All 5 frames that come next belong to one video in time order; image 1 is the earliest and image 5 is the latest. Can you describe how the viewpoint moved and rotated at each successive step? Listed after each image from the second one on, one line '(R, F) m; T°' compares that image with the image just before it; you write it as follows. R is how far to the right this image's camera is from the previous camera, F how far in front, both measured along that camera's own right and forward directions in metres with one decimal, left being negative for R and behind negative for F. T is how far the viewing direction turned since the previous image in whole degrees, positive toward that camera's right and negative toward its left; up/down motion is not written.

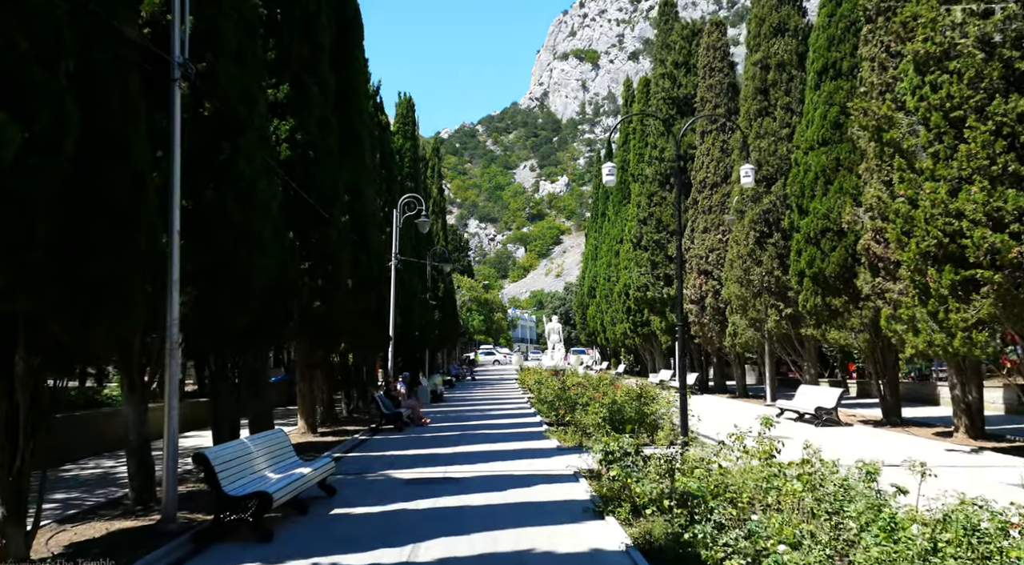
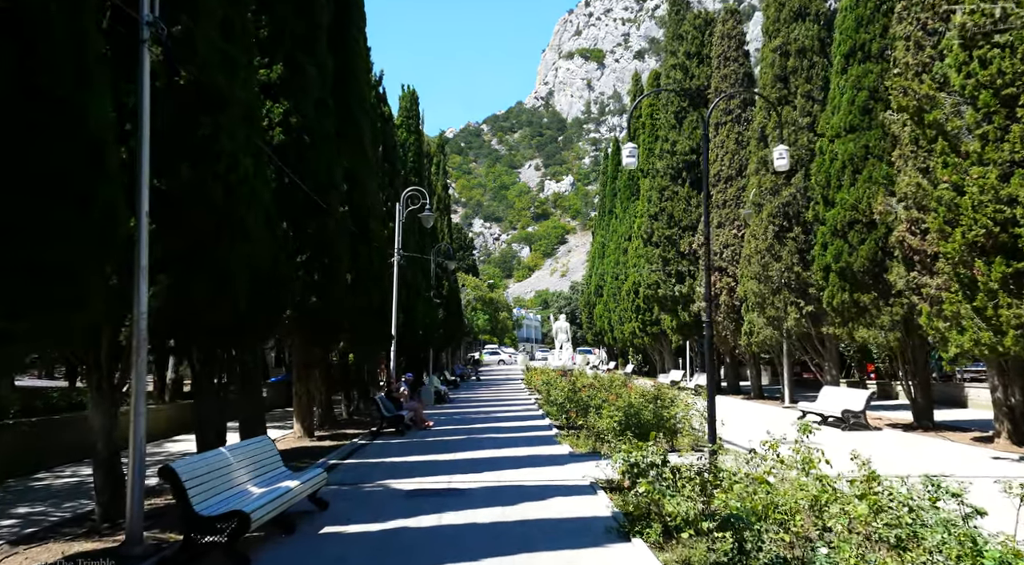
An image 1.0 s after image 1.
(-0.1, +1.0) m; 0°
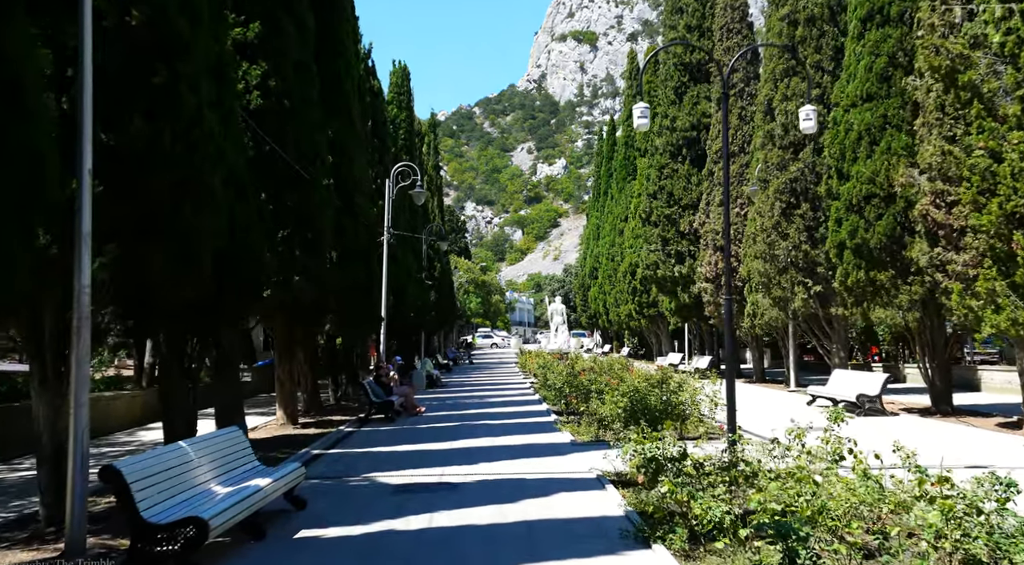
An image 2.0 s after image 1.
(-0.1, +1.0) m; +1°
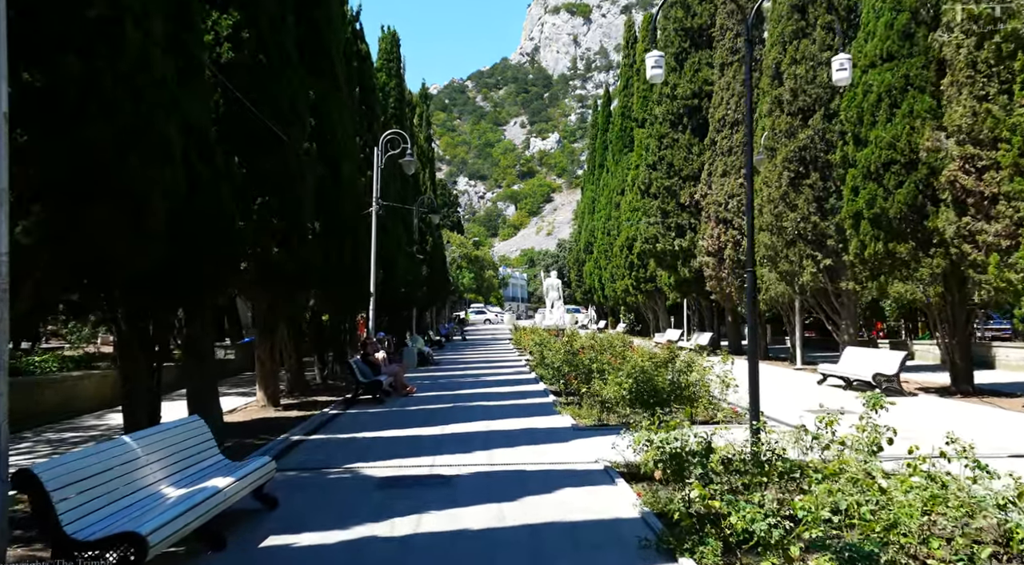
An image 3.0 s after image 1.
(-0.1, +1.0) m; +1°
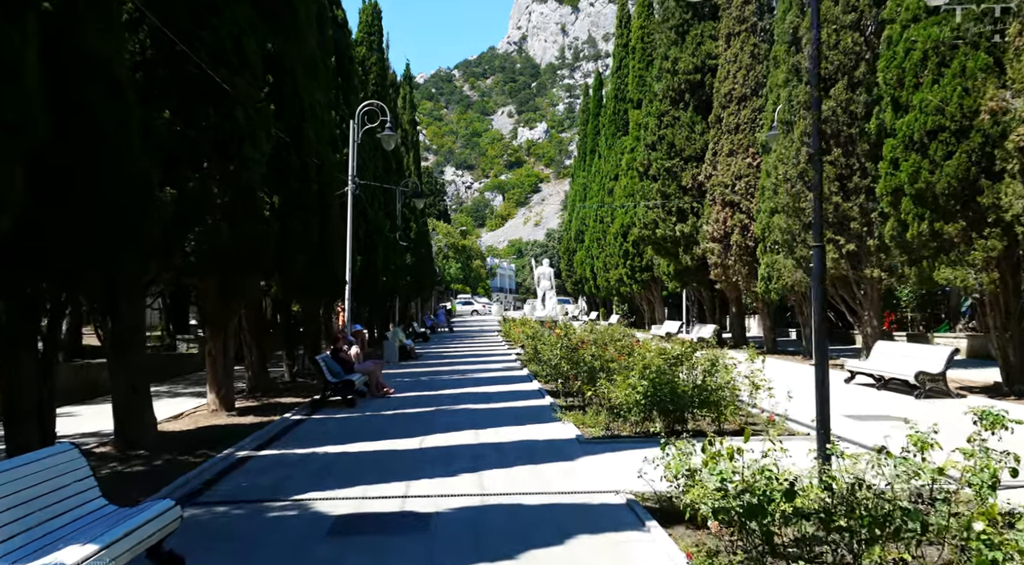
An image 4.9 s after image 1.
(-0.1, +2.0) m; +1°
